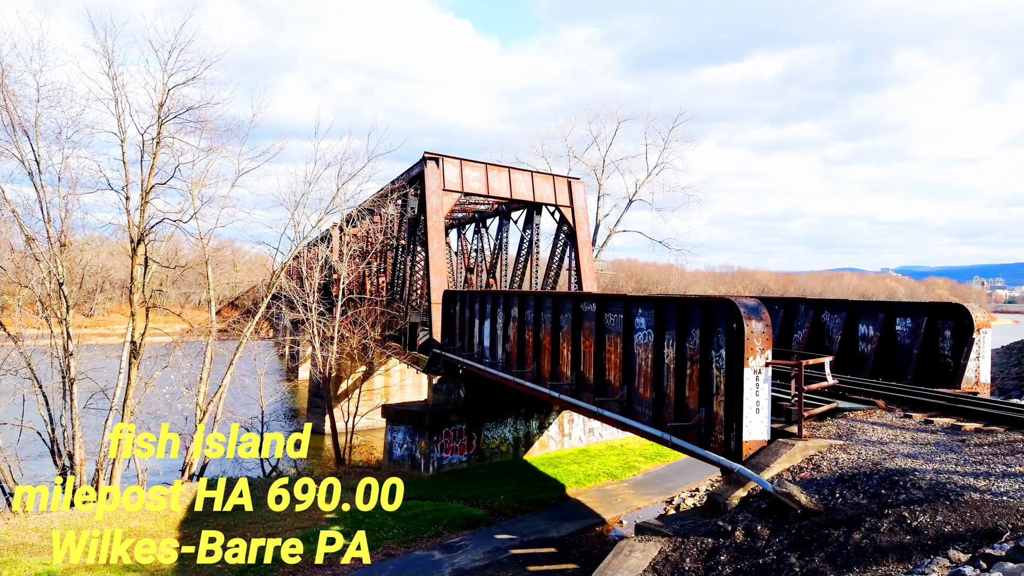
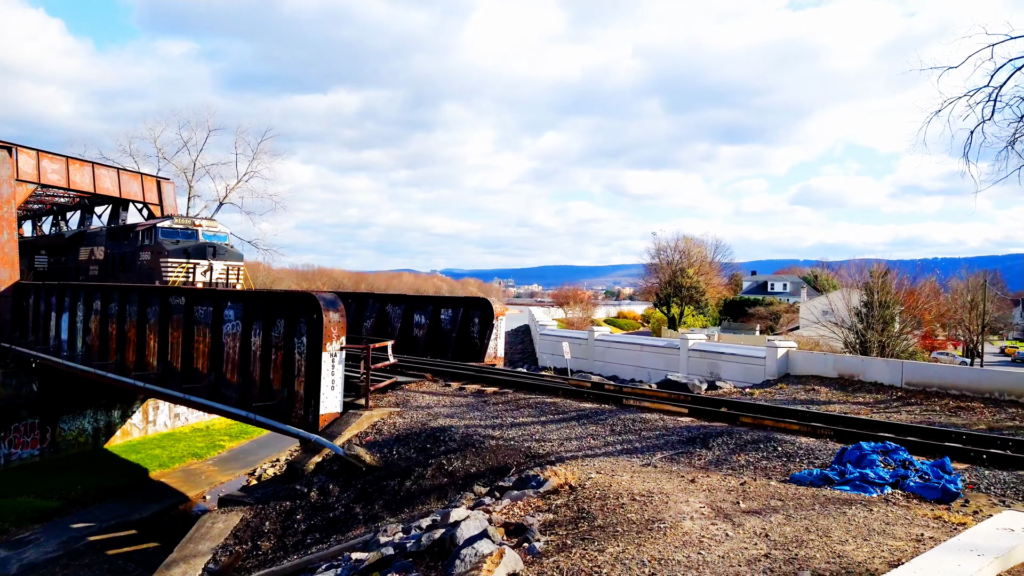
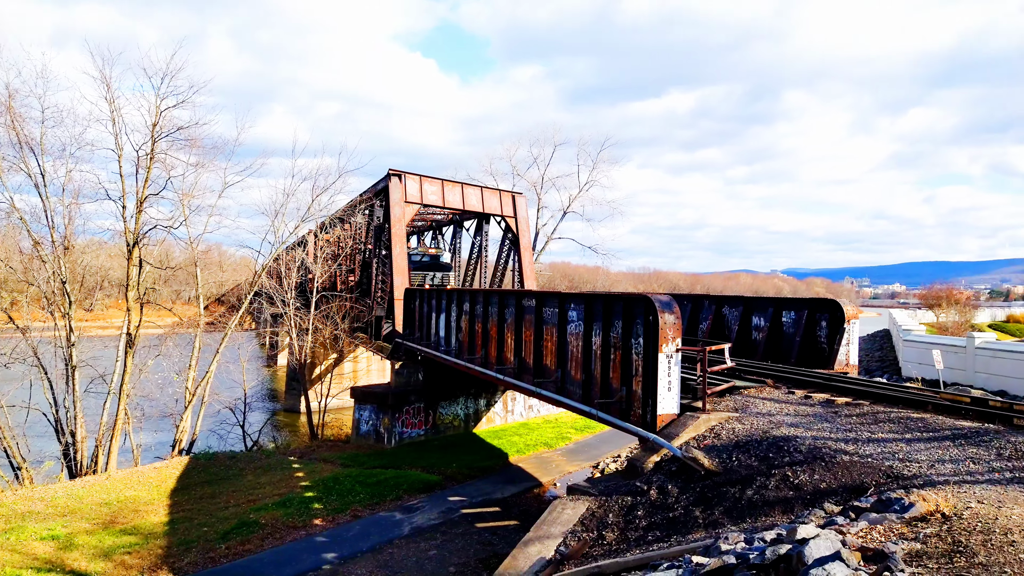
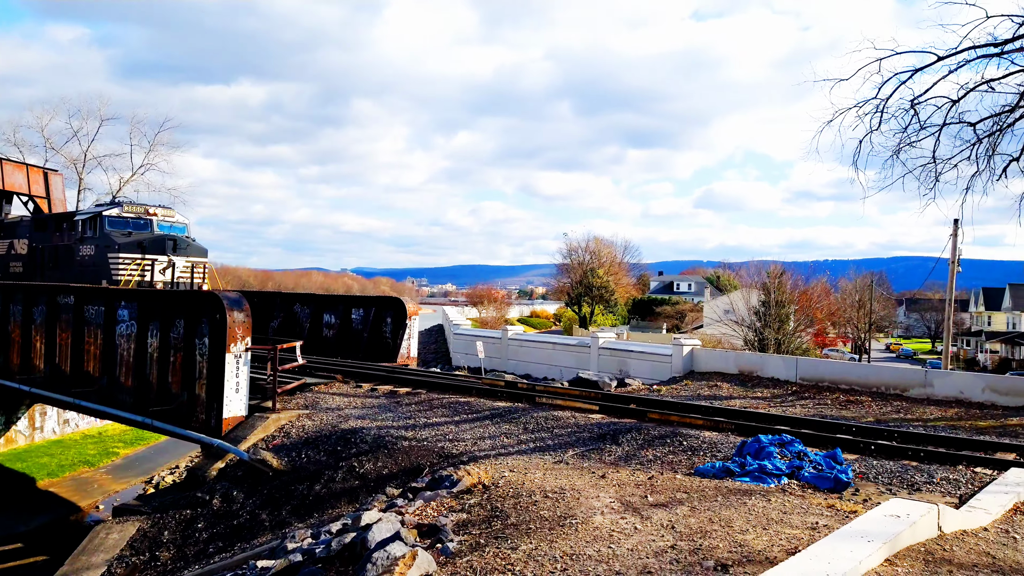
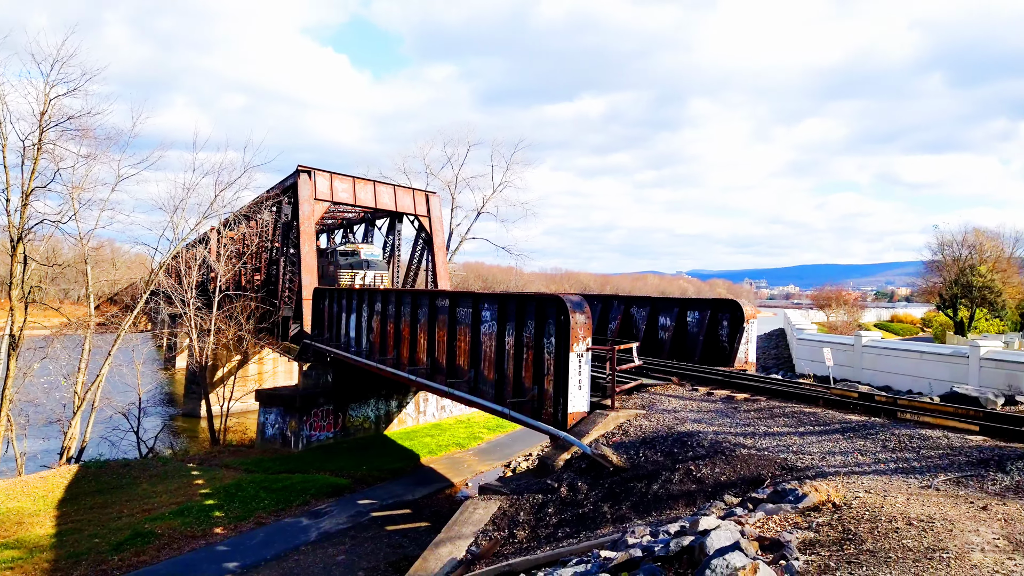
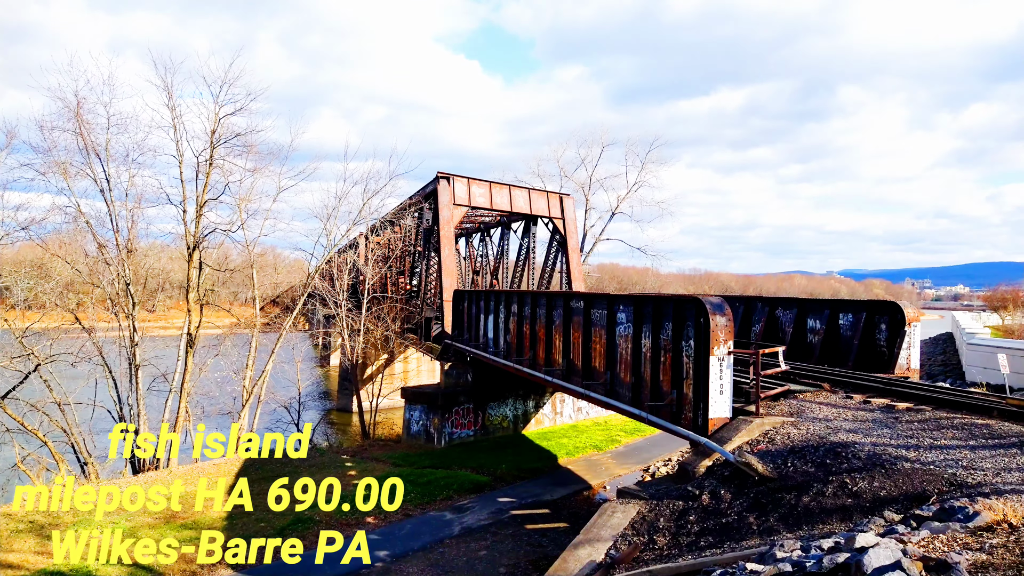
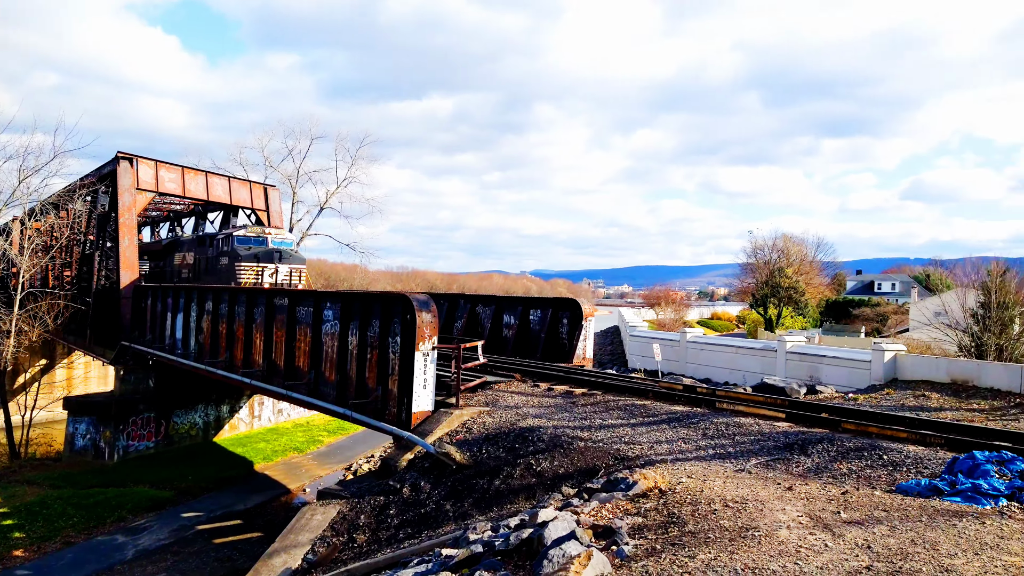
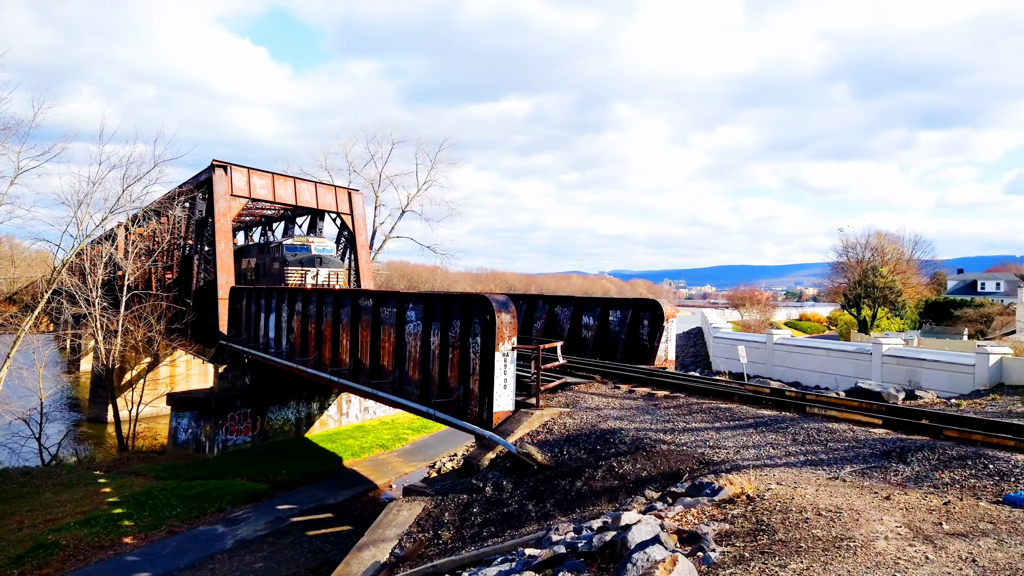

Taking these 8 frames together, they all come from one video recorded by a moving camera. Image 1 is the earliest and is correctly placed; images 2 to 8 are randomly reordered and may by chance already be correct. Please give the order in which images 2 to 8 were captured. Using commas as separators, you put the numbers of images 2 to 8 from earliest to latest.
6, 3, 5, 8, 7, 2, 4
